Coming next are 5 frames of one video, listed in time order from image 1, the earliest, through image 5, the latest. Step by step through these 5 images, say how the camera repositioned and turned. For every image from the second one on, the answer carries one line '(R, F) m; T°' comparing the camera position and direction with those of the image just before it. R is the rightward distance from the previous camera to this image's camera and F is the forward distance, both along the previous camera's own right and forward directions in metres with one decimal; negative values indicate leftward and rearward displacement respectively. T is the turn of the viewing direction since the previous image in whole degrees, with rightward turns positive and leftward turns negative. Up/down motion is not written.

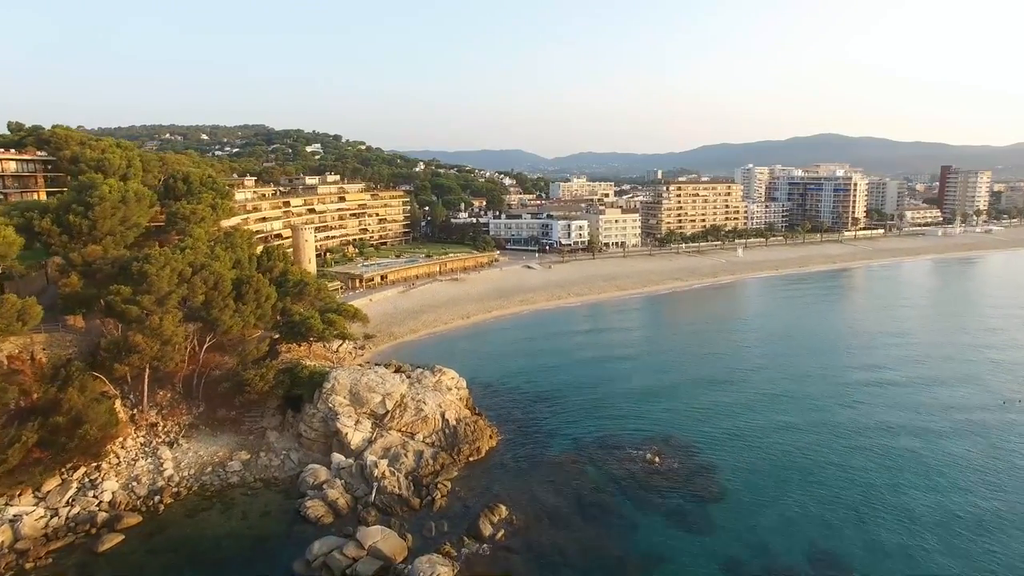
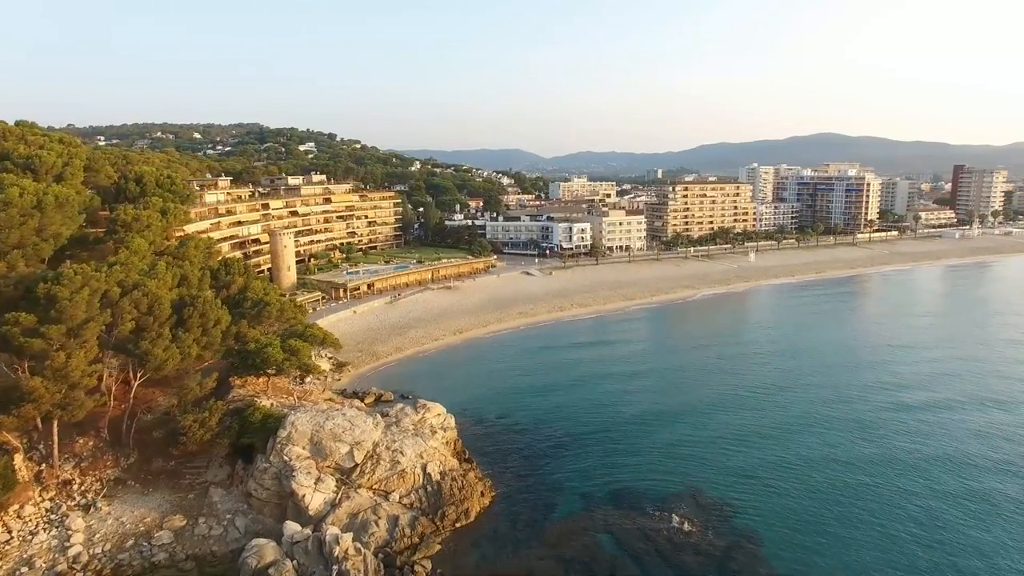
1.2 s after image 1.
(+0.1, +7.3) m; 0°
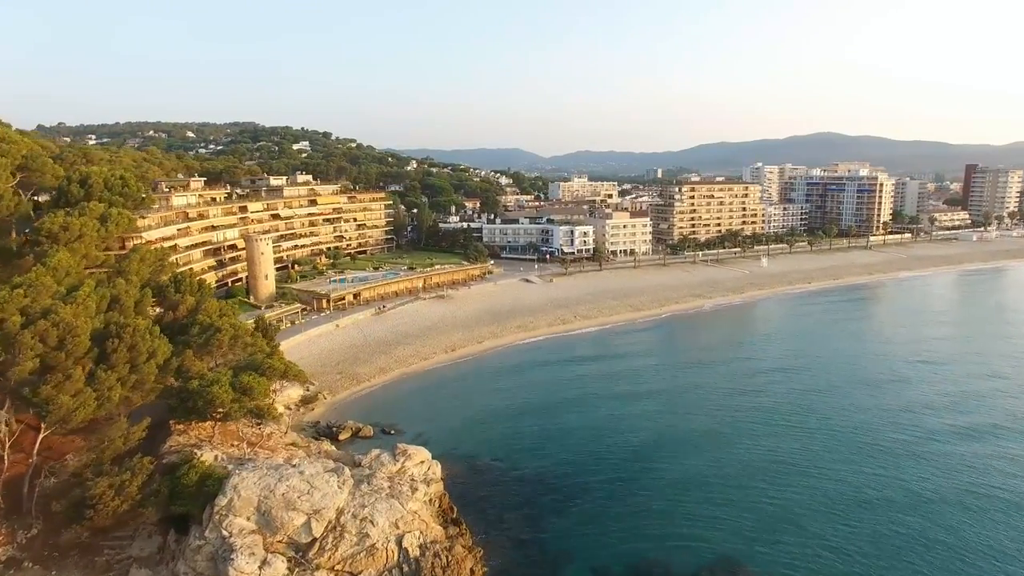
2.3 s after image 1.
(+0.1, +6.7) m; 0°
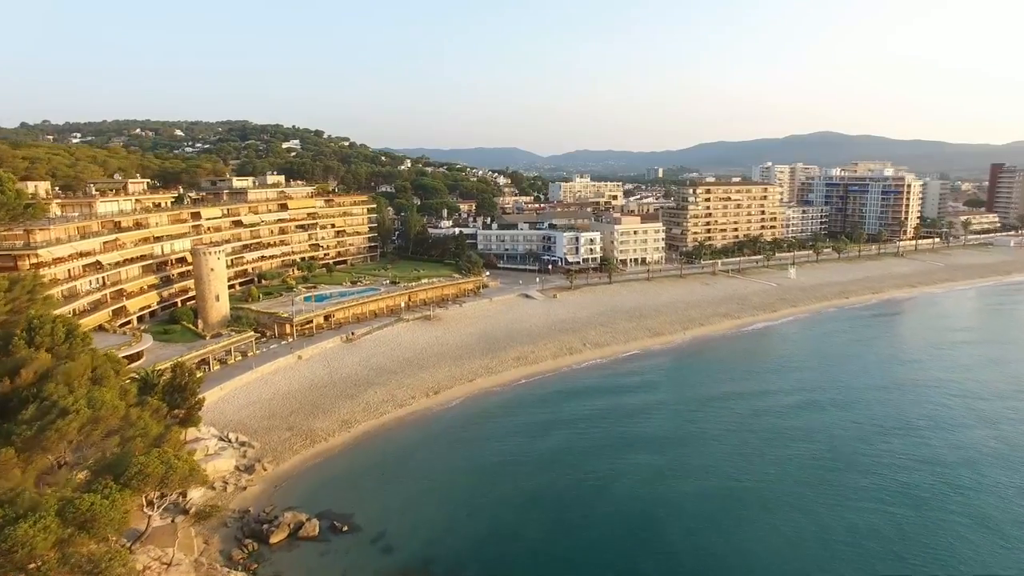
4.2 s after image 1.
(+0.1, +11.9) m; 0°
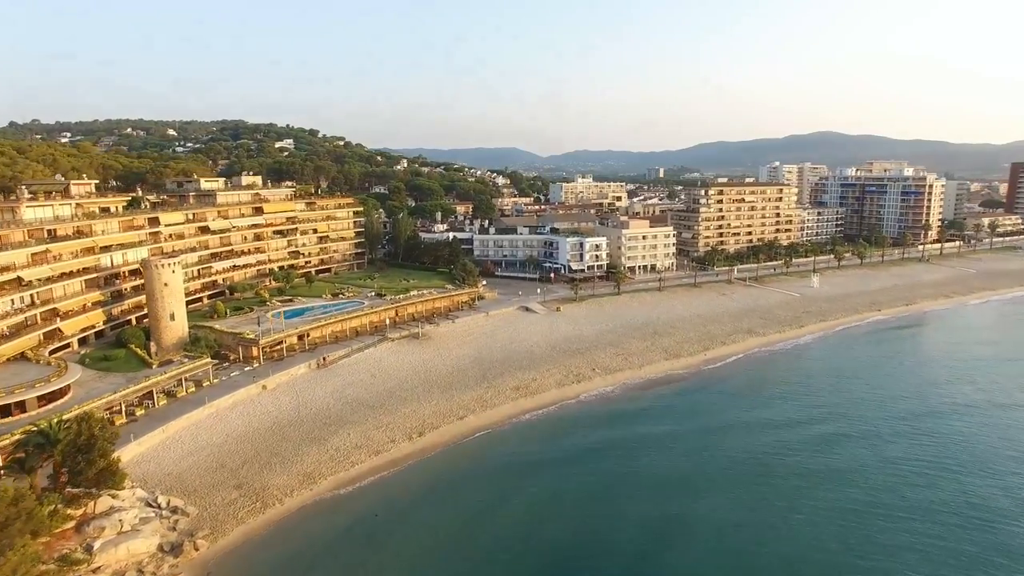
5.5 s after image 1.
(+0.1, +8.2) m; 0°
